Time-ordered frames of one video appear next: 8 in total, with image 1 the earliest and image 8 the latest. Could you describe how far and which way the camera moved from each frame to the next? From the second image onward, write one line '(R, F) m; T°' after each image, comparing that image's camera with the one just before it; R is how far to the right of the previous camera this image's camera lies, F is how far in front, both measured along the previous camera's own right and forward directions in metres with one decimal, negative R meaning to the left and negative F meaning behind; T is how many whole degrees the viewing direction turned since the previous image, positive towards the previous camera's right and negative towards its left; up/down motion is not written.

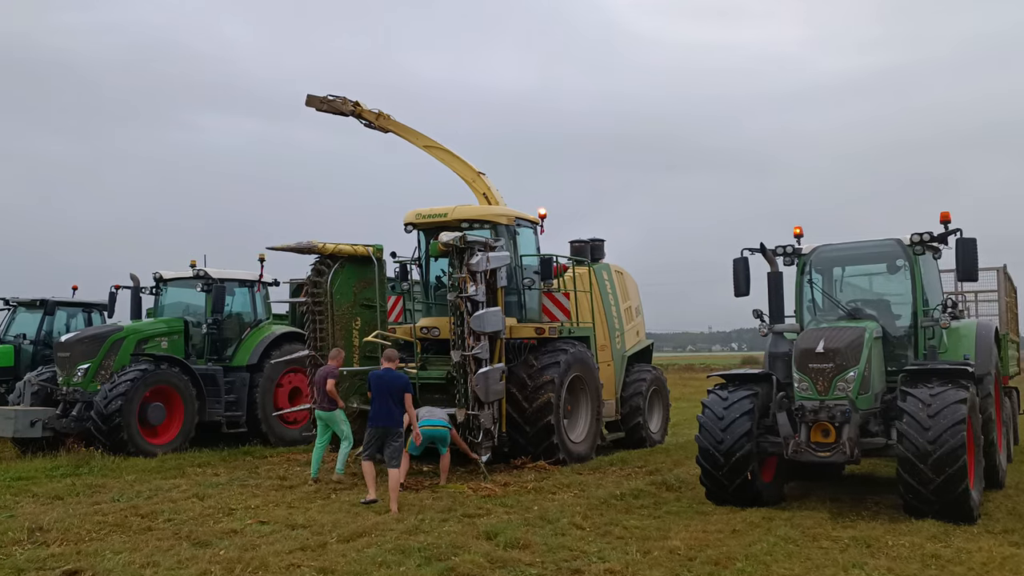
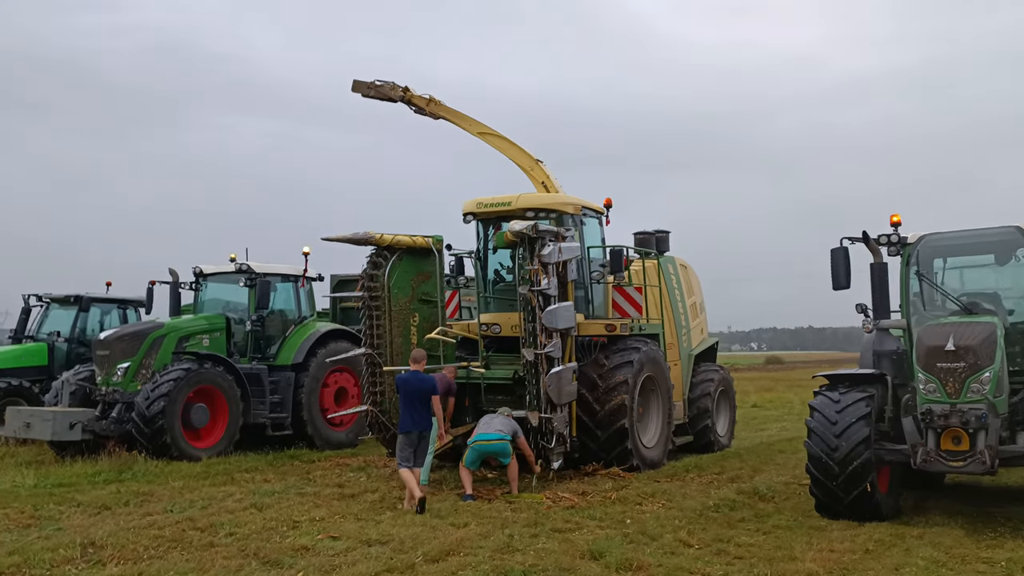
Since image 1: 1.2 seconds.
(-0.5, +0.6) m; -1°
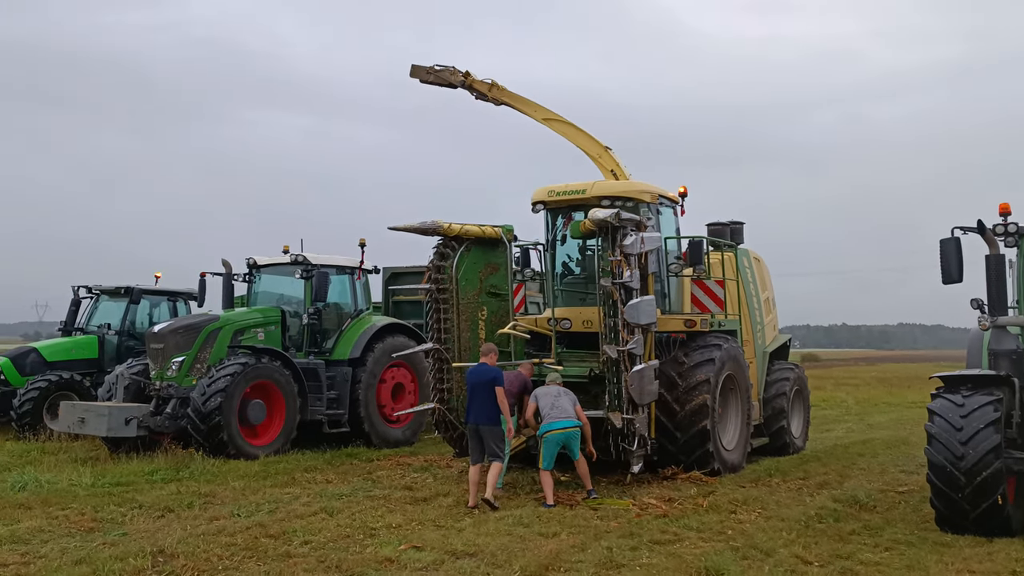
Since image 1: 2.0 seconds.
(-0.4, +0.4) m; -2°
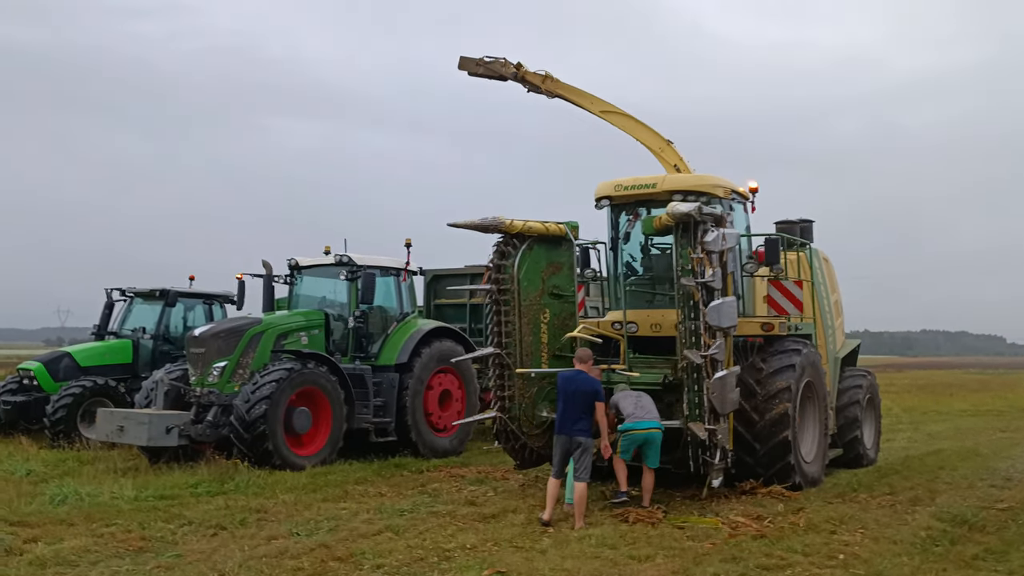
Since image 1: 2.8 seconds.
(-0.4, +0.5) m; -1°
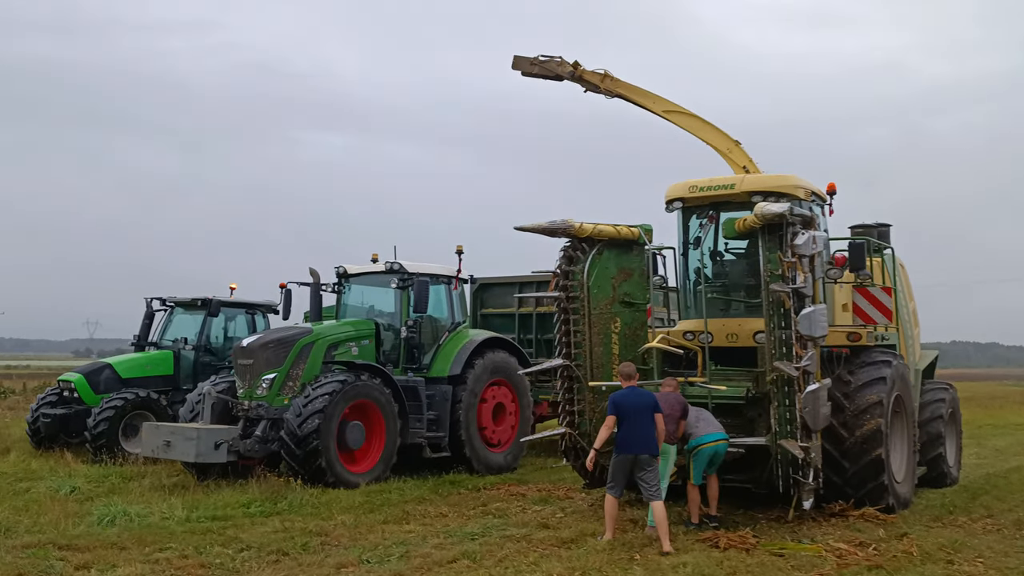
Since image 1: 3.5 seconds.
(-0.4, +0.5) m; -1°
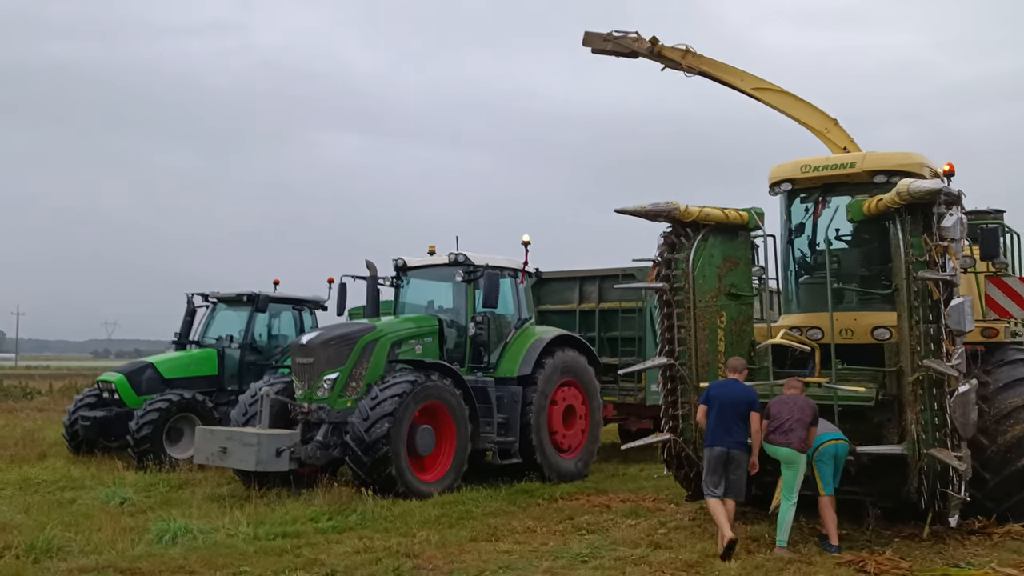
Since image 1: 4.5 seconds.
(-0.6, +0.7) m; -1°
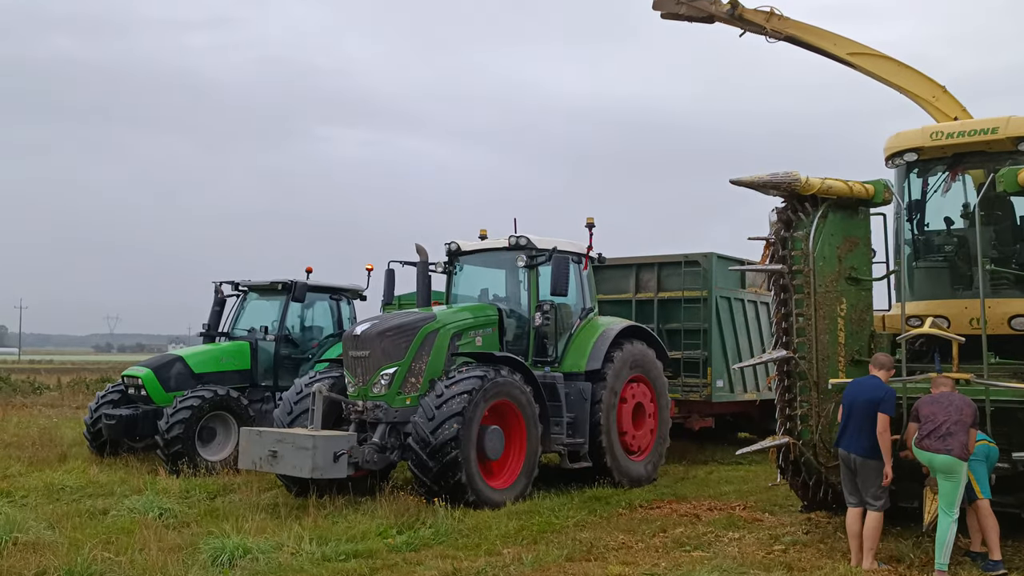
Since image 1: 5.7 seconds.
(-0.6, +0.8) m; 0°
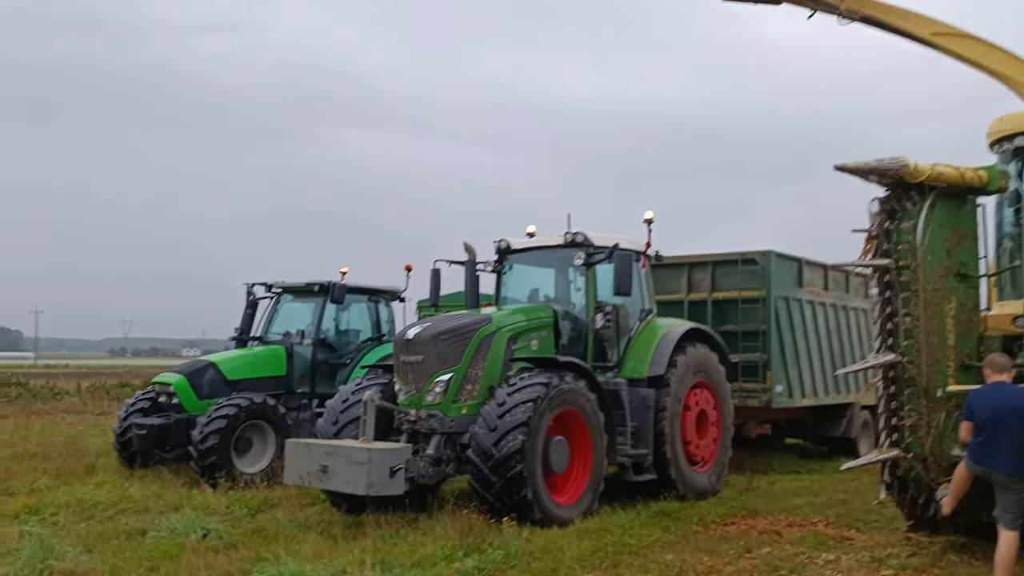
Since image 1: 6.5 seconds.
(-0.4, +0.5) m; -1°
